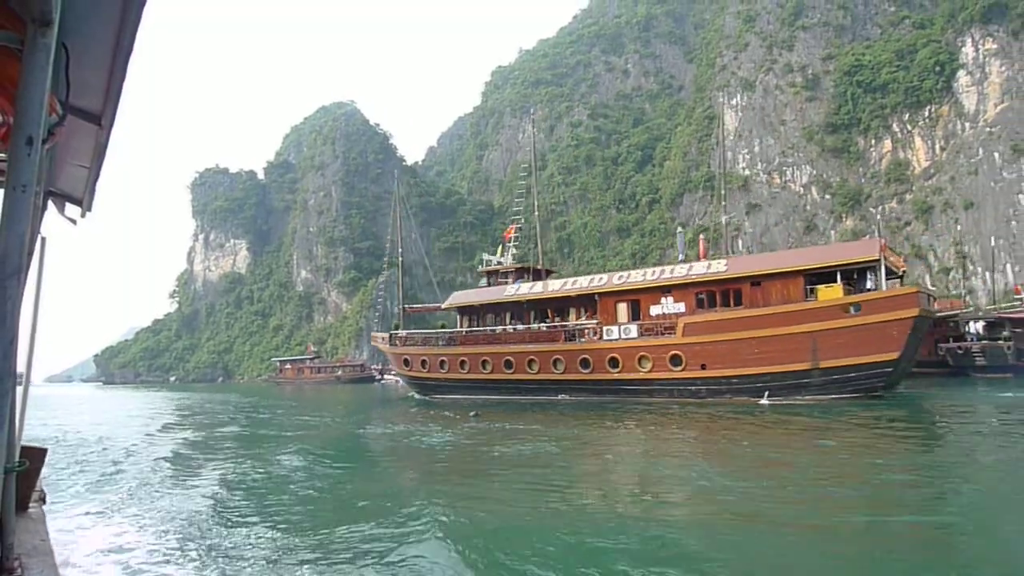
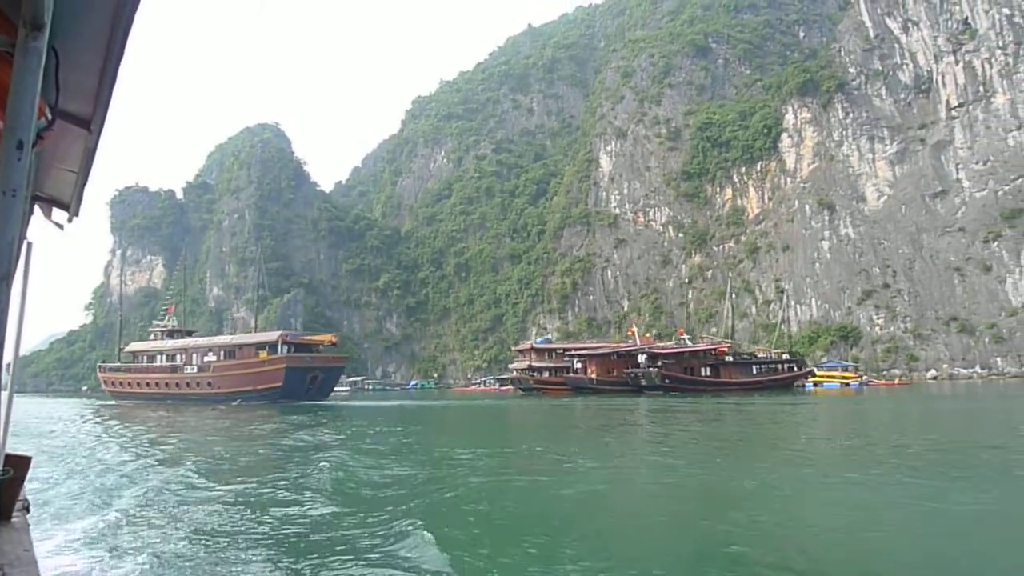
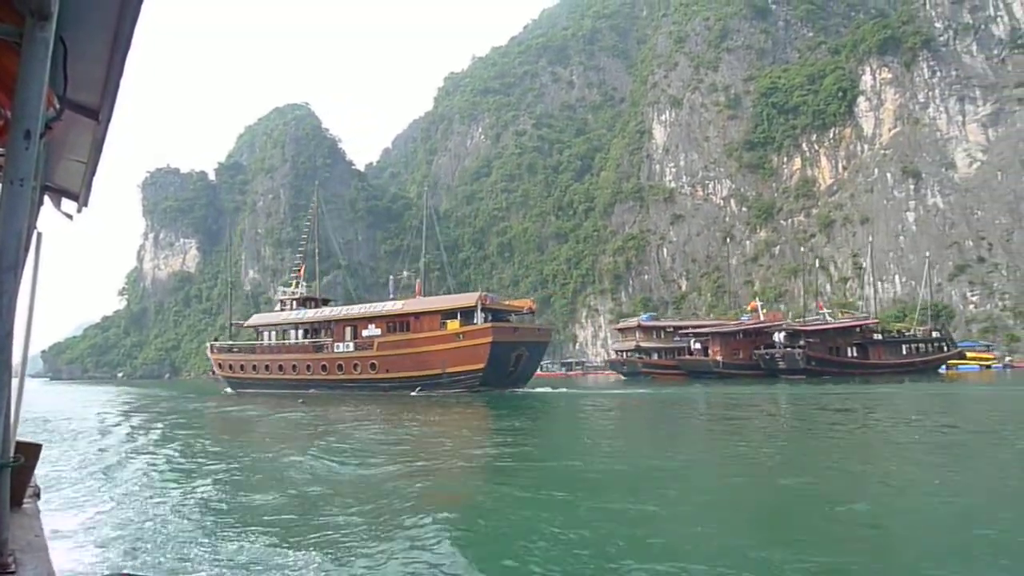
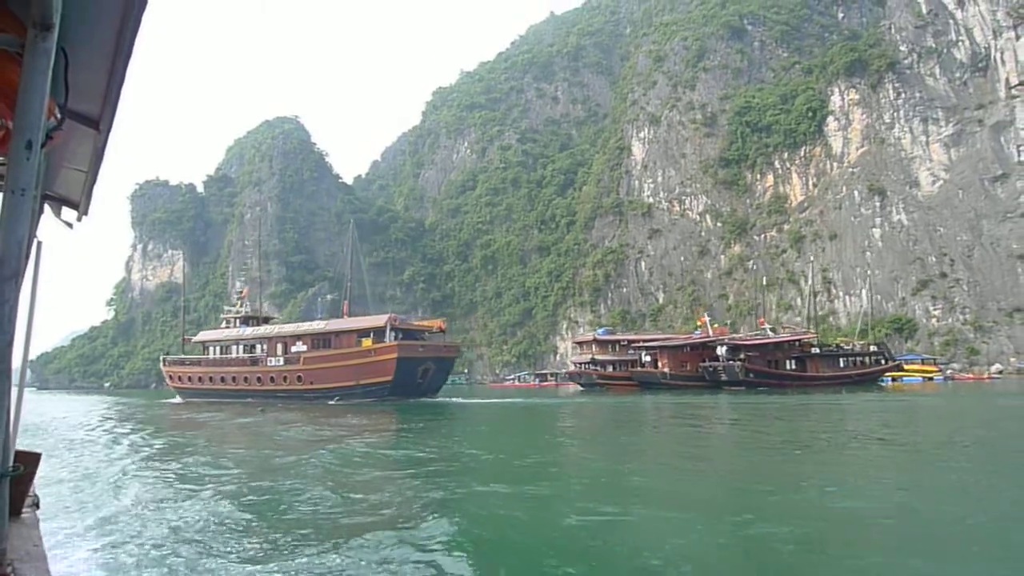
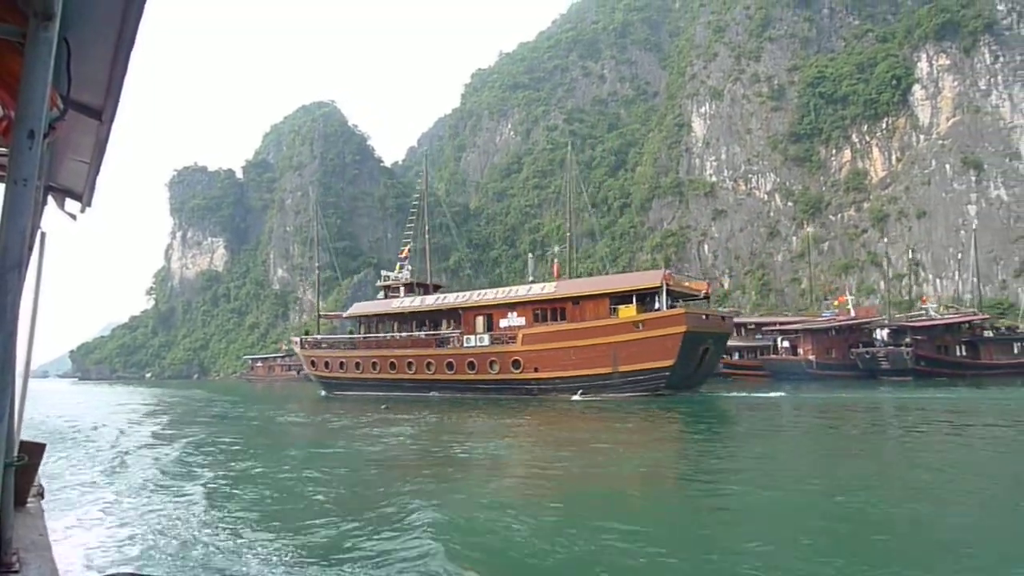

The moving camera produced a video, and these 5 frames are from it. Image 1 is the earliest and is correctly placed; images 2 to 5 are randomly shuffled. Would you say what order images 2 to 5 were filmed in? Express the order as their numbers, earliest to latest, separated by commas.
5, 3, 4, 2
